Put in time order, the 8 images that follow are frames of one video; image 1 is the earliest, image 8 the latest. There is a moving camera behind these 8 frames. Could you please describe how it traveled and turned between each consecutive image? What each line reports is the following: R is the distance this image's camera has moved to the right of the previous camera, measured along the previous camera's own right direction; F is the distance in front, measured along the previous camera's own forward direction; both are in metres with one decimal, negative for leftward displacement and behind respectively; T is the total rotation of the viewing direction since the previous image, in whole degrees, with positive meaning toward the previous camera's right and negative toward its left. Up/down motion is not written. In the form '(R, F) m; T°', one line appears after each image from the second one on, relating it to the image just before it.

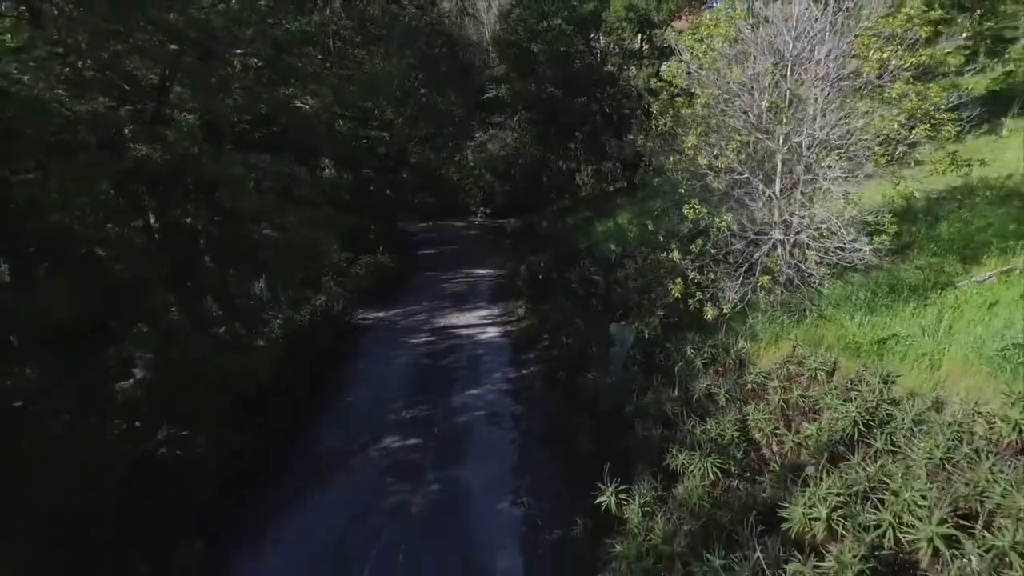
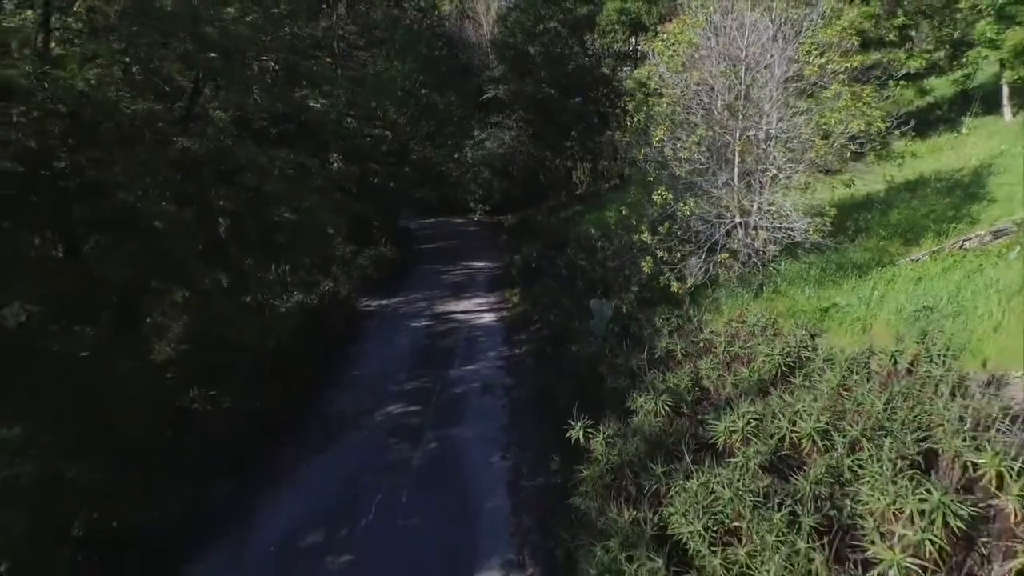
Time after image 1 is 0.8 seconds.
(+0.1, -1.0) m; 0°
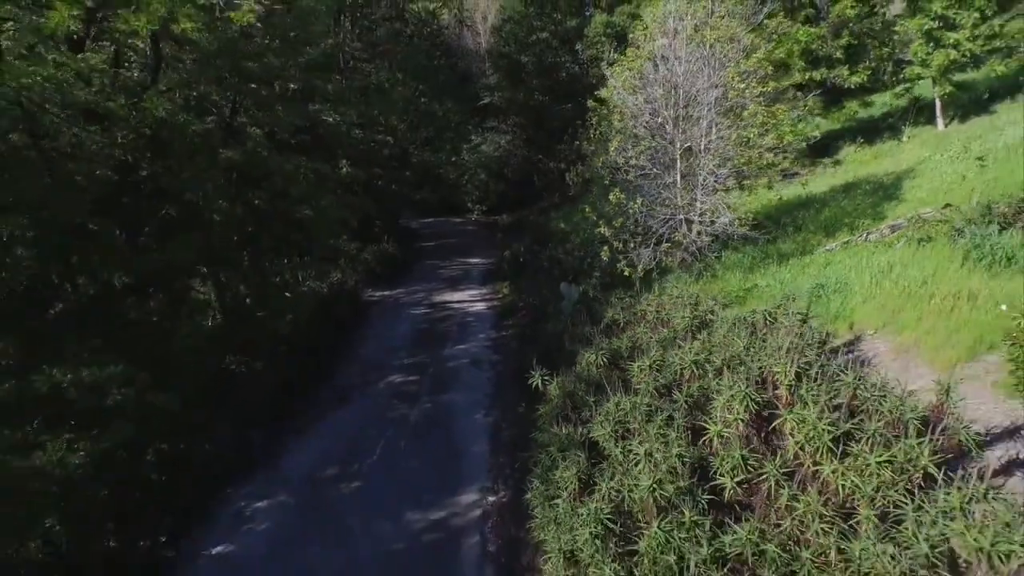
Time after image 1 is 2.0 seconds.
(+0.3, -1.8) m; 0°
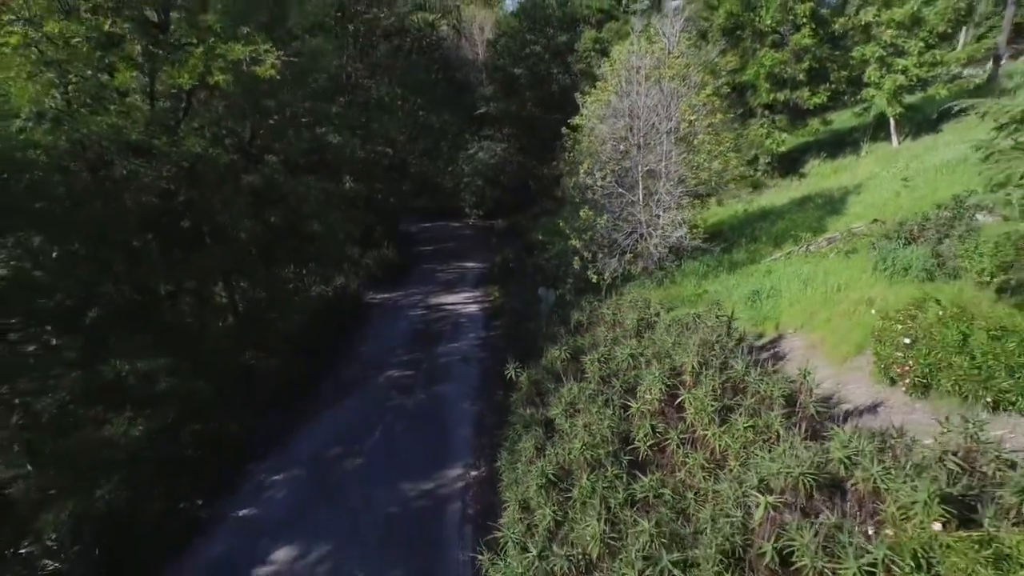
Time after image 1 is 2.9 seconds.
(+0.3, -1.5) m; 0°
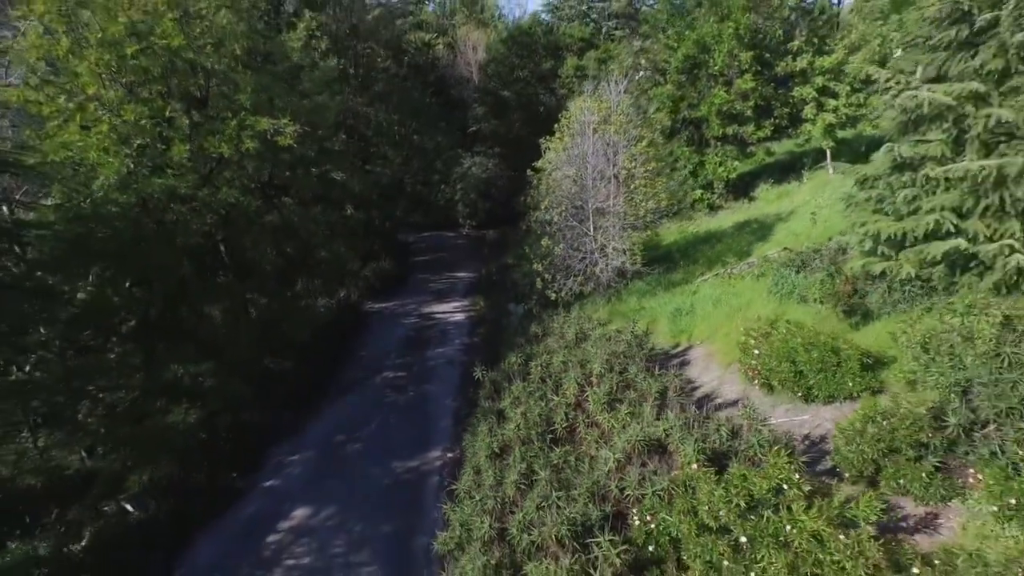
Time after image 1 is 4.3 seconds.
(+0.6, -2.4) m; 0°
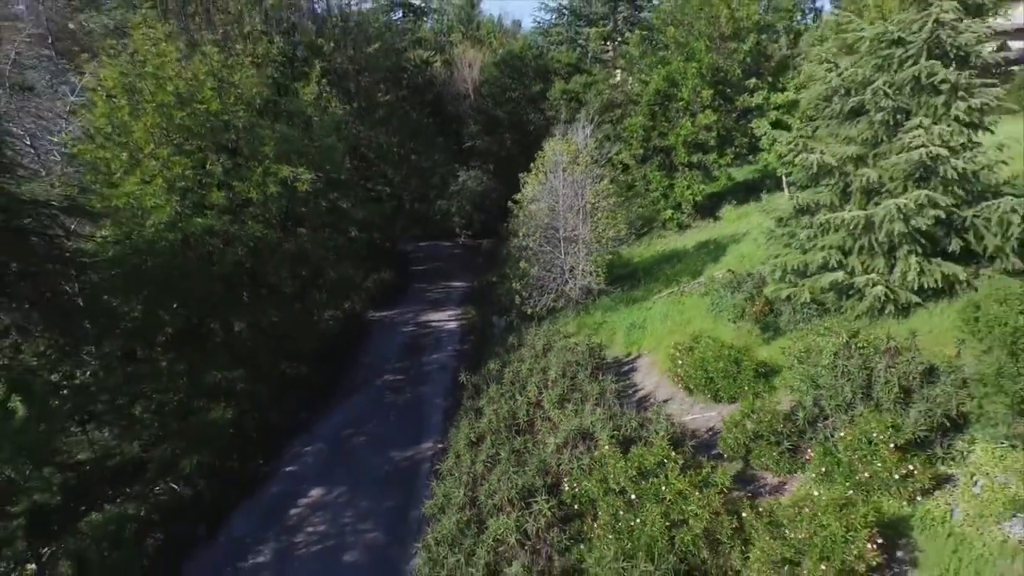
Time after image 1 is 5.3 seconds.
(+0.4, -2.3) m; 0°
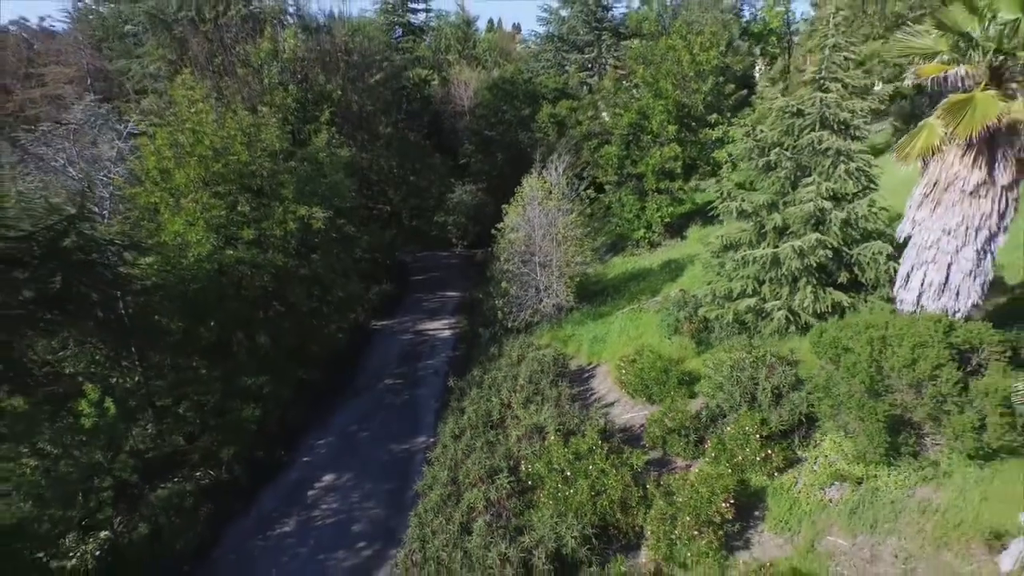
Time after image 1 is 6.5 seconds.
(+0.5, -2.6) m; 0°
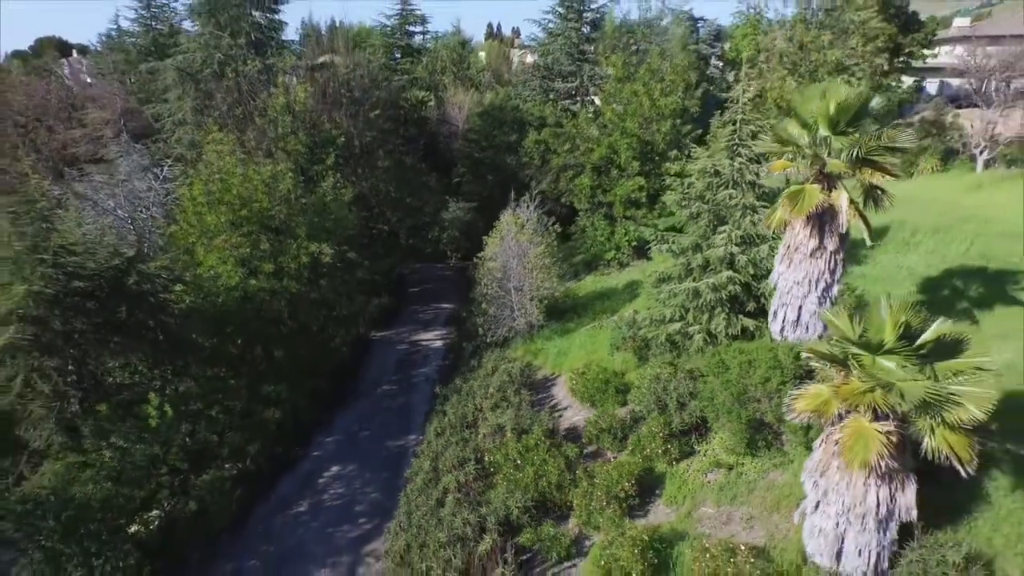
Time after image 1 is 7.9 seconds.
(+0.7, -3.1) m; 0°
